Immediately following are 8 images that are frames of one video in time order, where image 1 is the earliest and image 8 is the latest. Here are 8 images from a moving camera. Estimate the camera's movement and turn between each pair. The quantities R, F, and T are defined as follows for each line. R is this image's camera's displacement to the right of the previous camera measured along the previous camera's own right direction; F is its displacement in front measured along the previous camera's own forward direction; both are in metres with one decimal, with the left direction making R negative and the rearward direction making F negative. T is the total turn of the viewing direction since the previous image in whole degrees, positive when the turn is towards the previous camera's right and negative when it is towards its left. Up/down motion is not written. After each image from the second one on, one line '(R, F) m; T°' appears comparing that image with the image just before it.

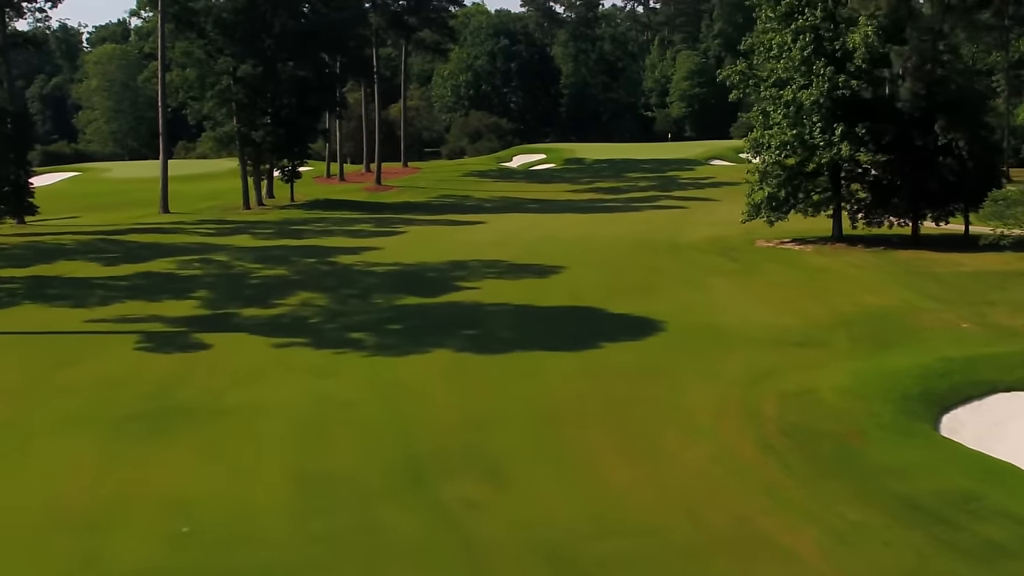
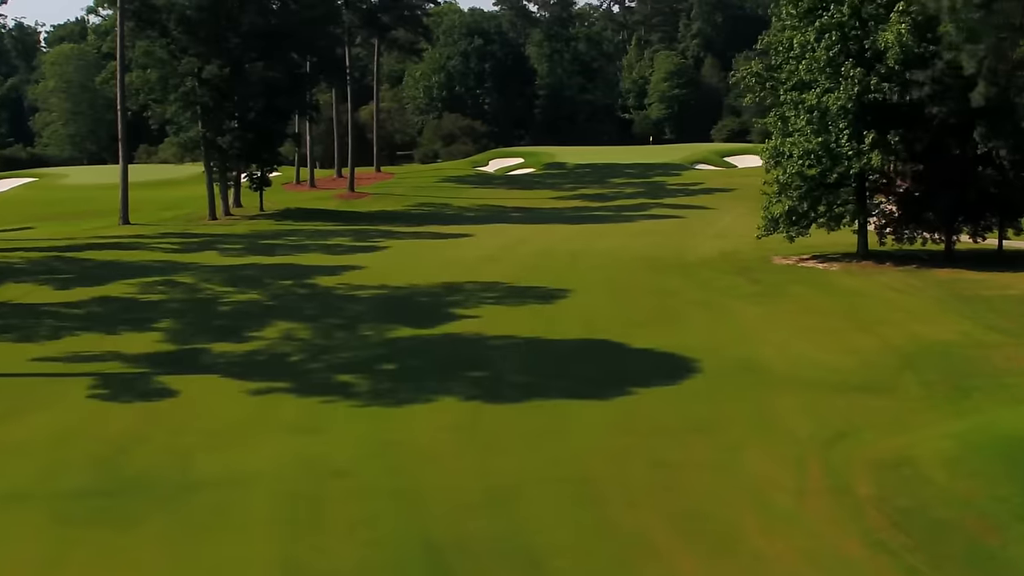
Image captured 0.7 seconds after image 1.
(-0.4, +2.0) m; +1°
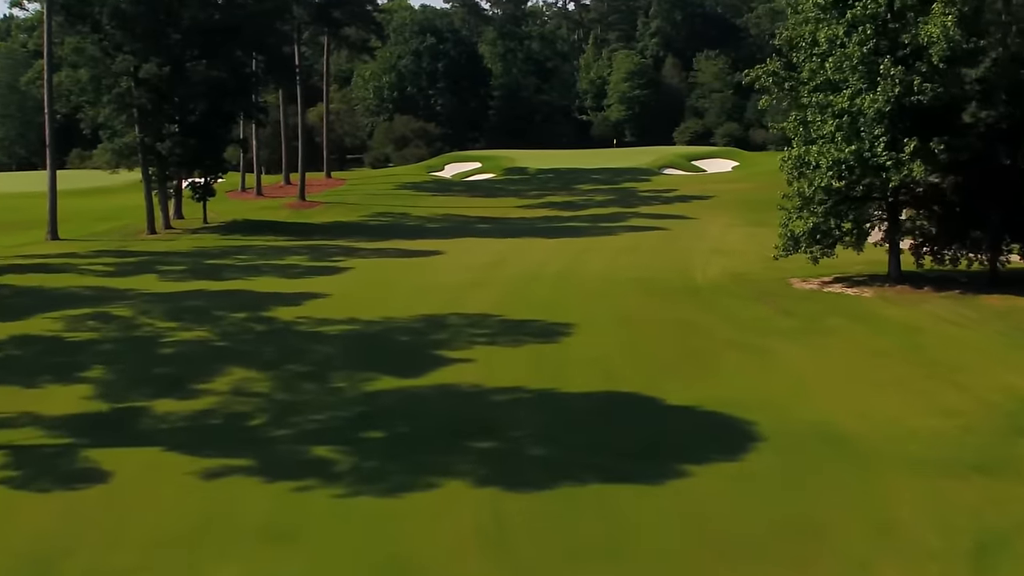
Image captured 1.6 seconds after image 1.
(-0.6, +2.6) m; +2°
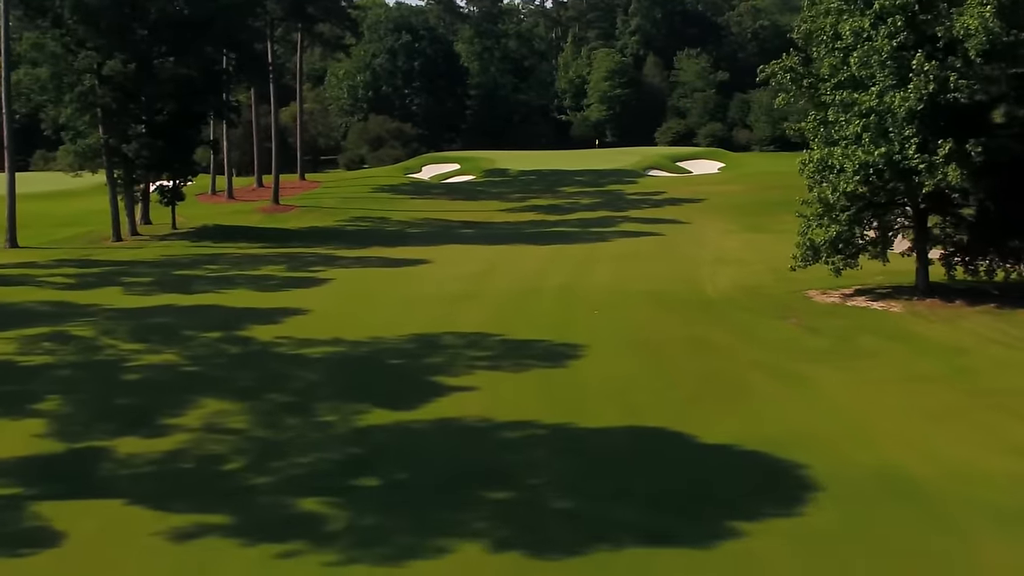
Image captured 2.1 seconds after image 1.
(-0.3, +1.5) m; +1°
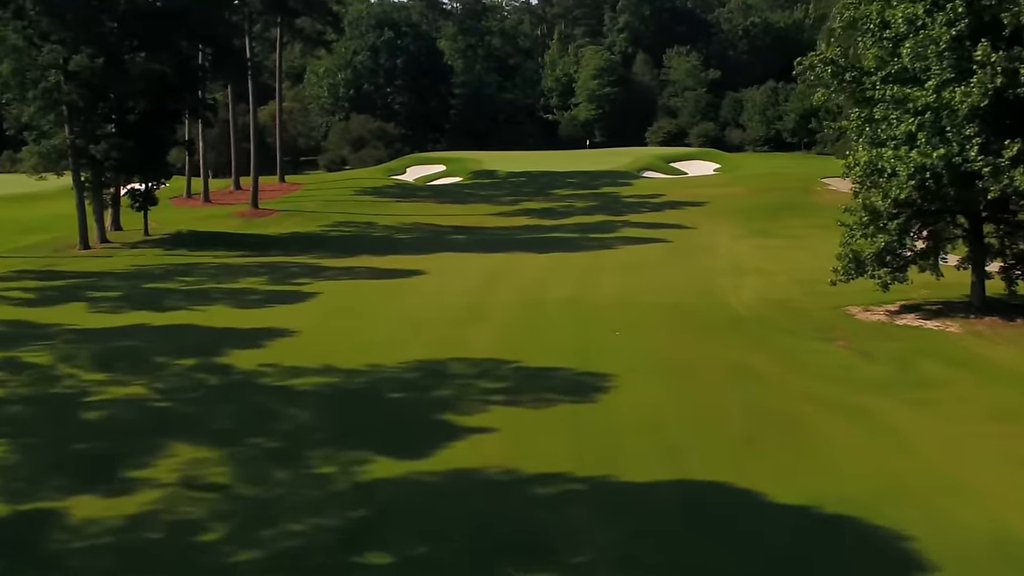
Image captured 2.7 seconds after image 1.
(-0.4, +1.8) m; +1°
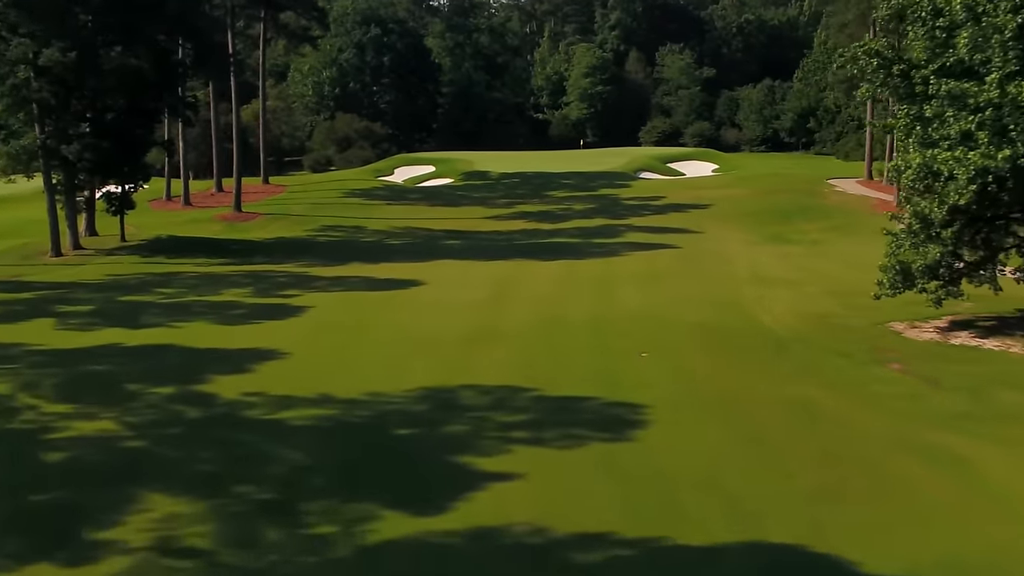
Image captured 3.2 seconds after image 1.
(-0.3, +1.5) m; +1°
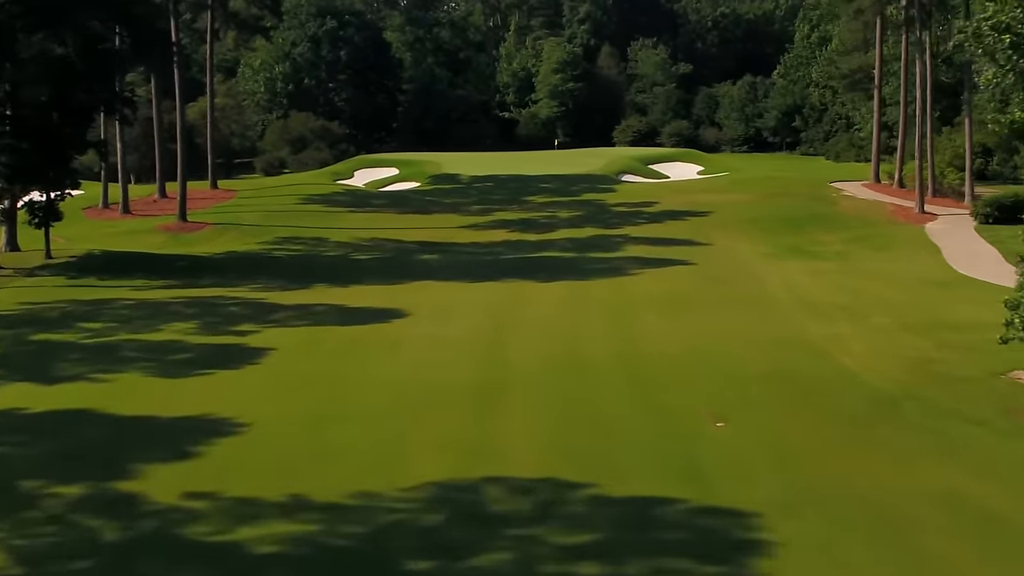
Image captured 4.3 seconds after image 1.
(-0.6, +3.3) m; +2°
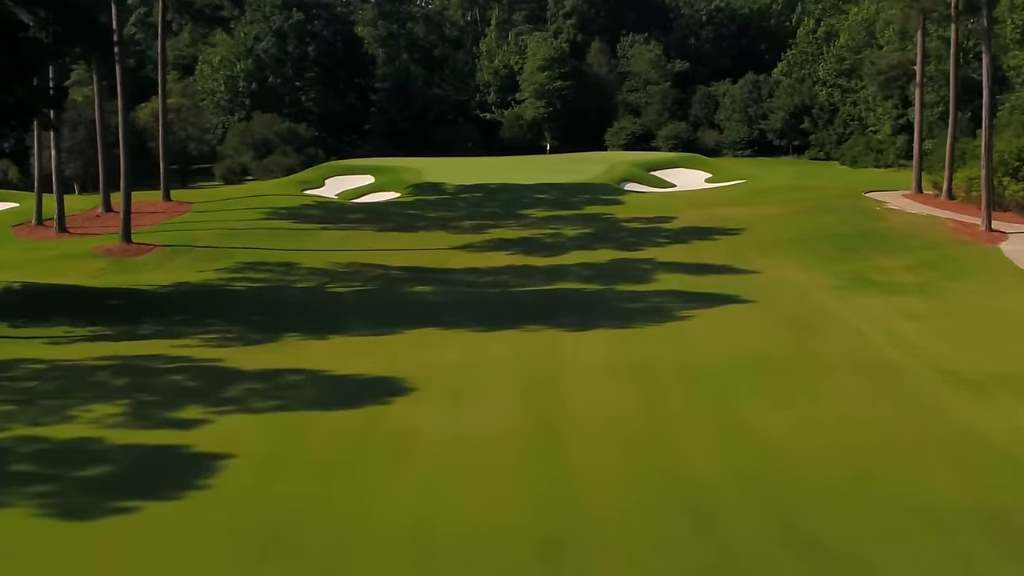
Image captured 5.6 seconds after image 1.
(-0.6, +4.0) m; +1°
